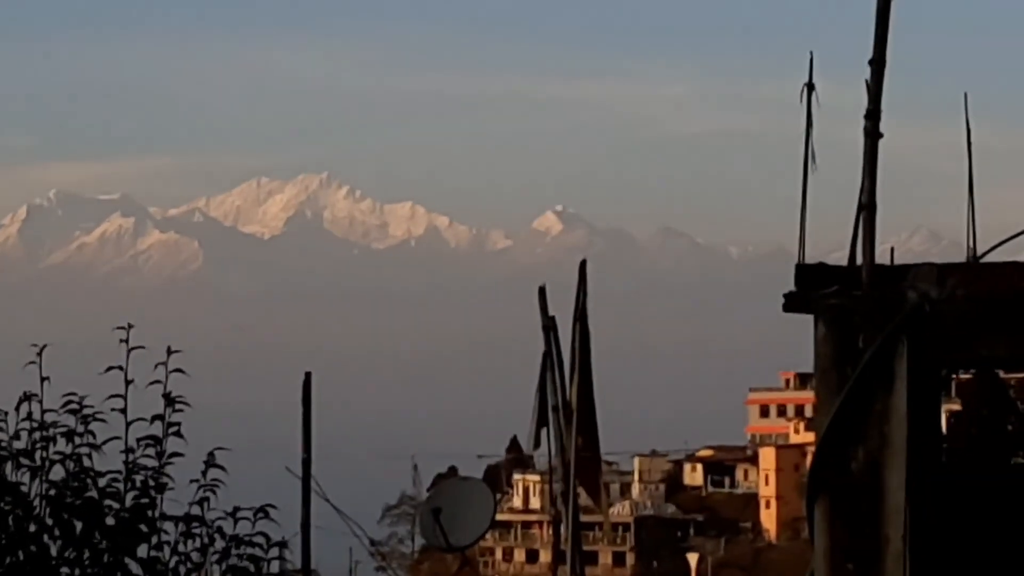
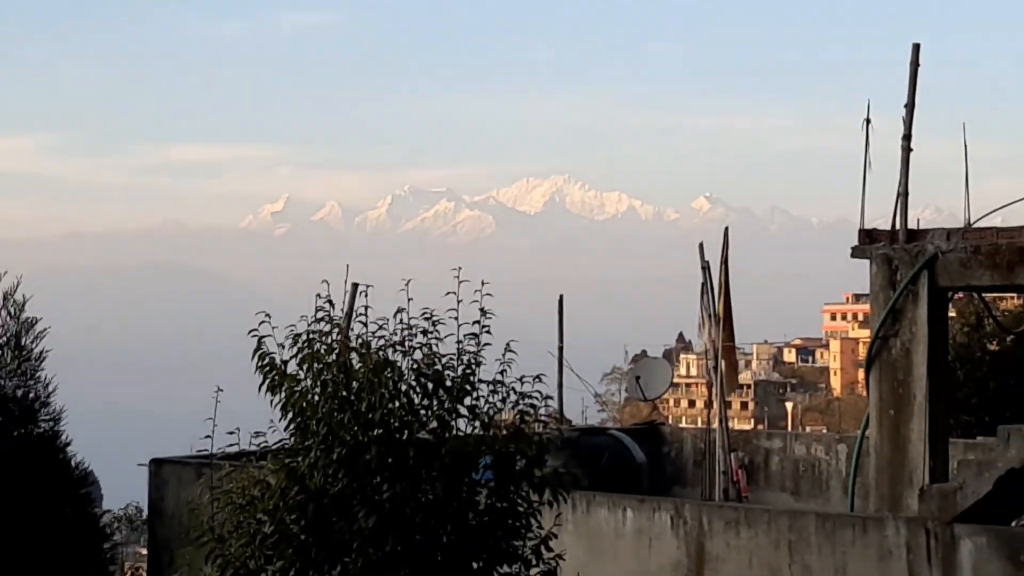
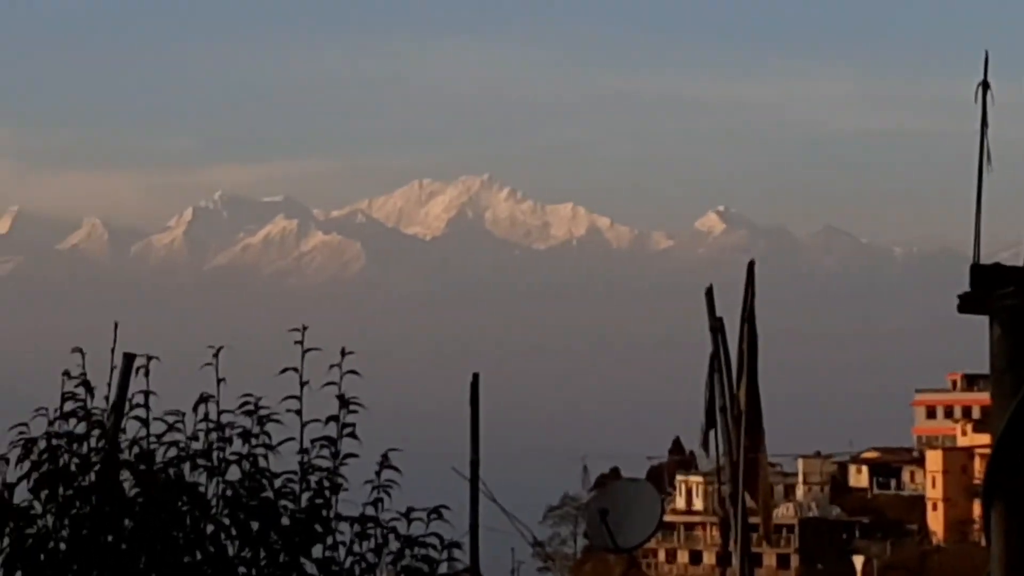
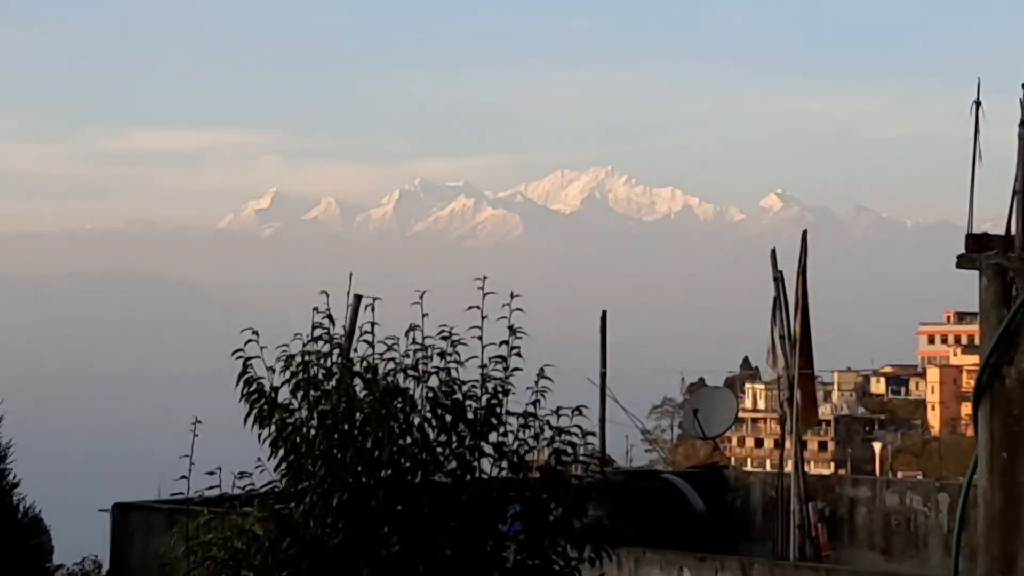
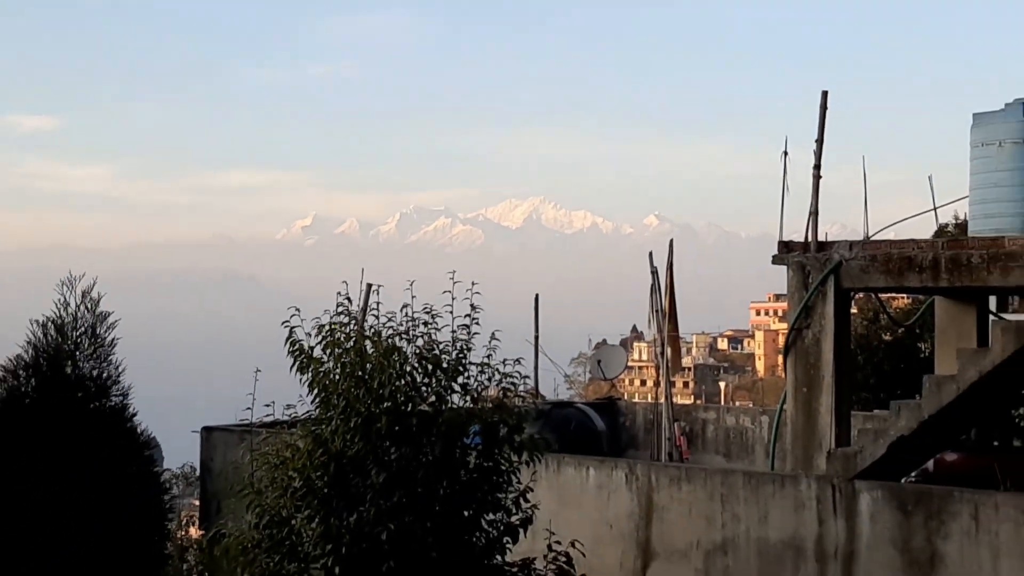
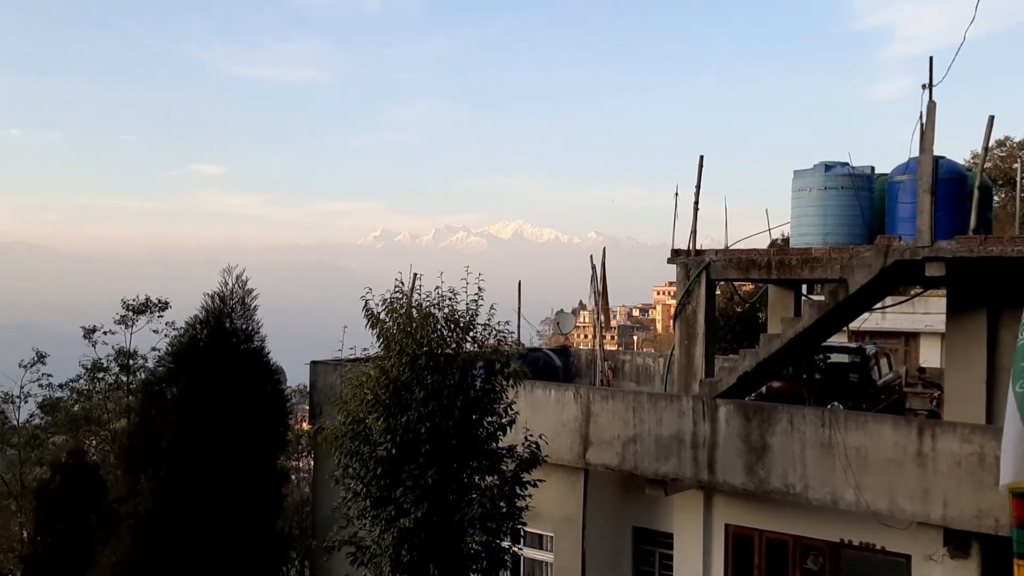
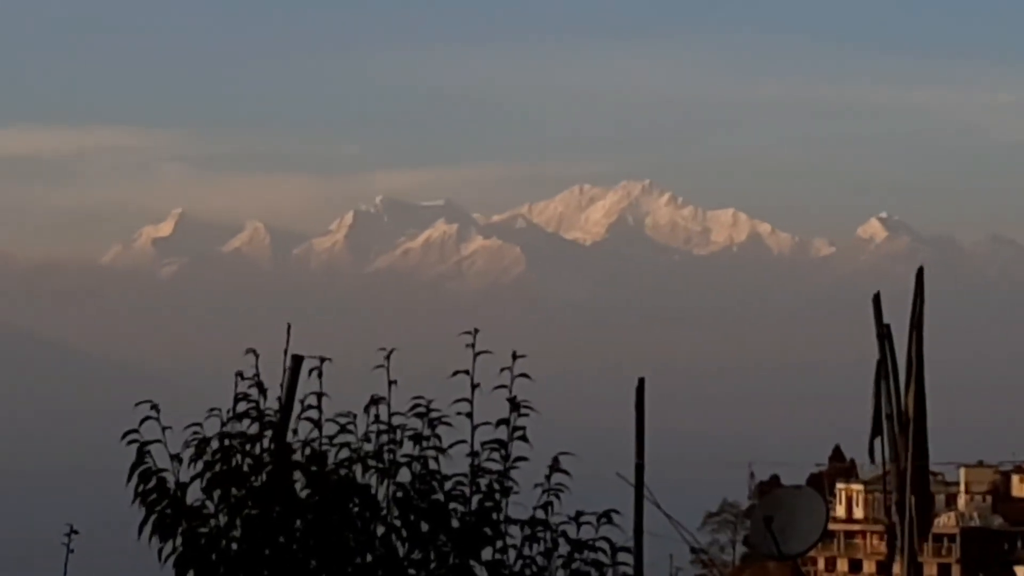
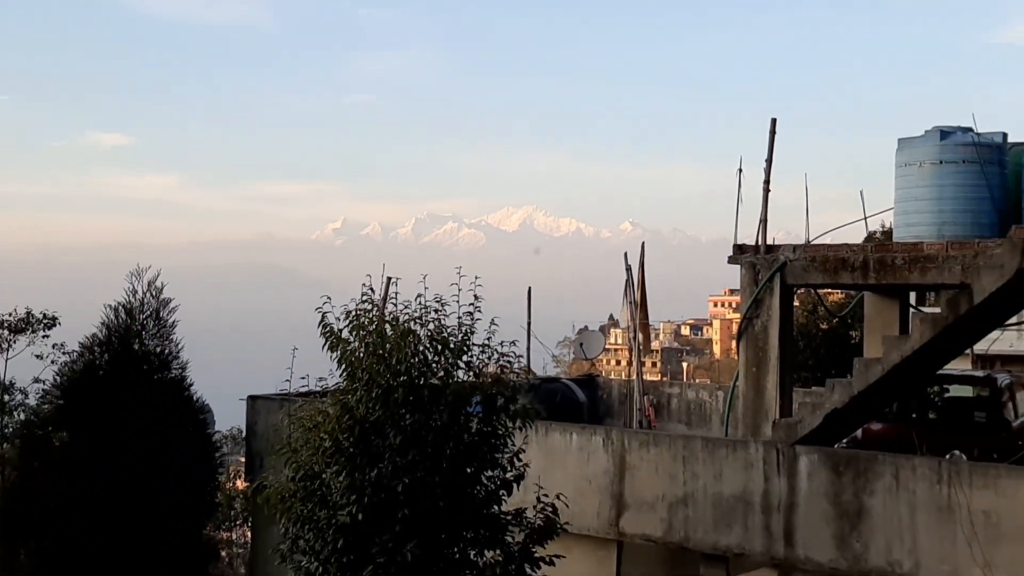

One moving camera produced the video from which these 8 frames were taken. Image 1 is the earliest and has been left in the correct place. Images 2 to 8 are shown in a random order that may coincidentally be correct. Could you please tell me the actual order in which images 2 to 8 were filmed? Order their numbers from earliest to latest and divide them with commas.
3, 7, 4, 2, 5, 8, 6
